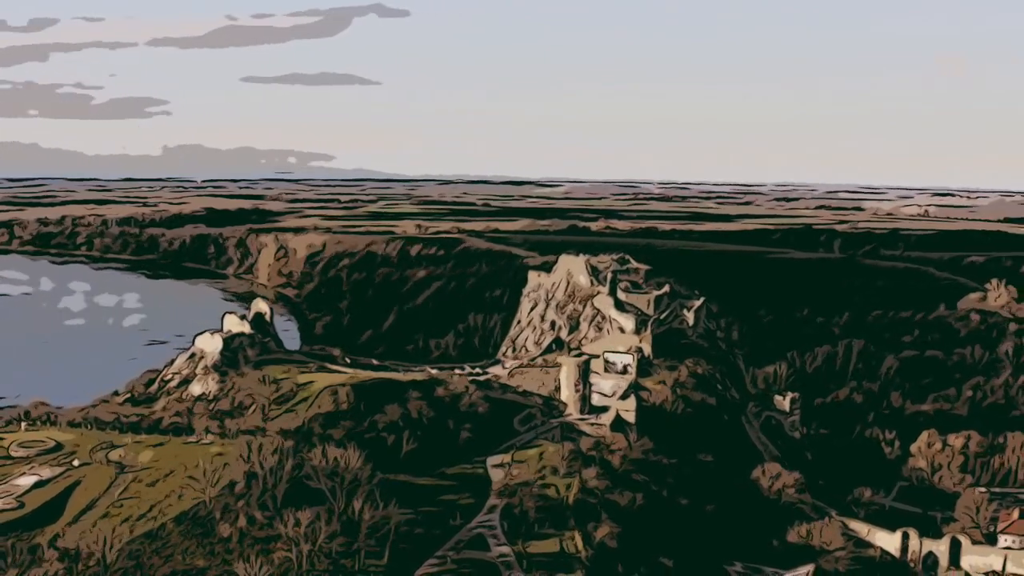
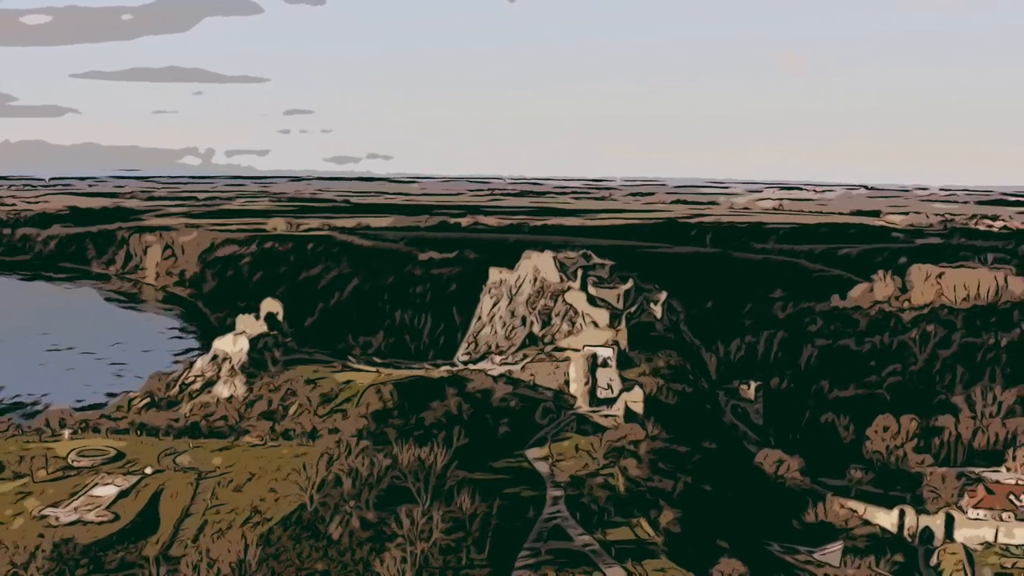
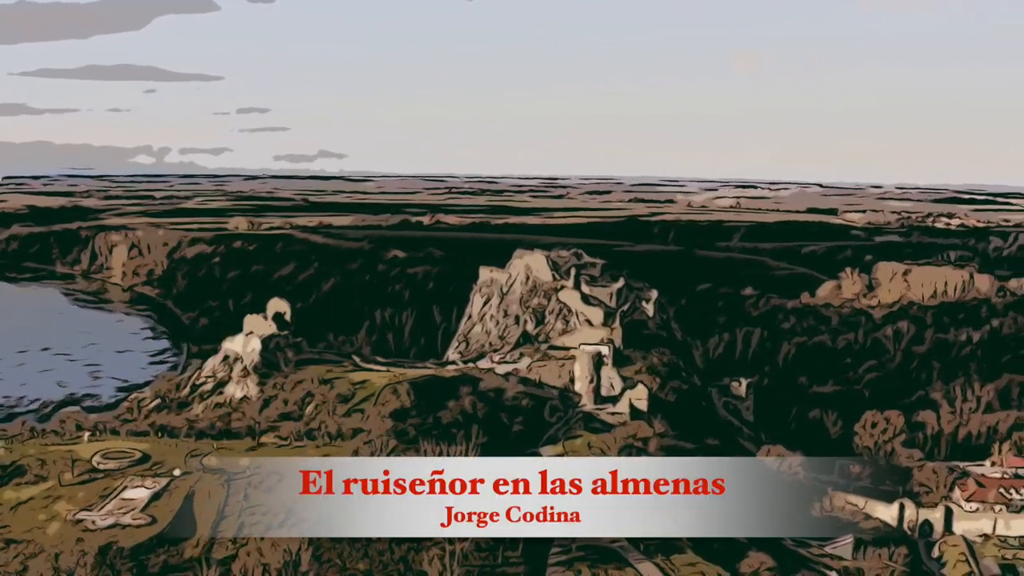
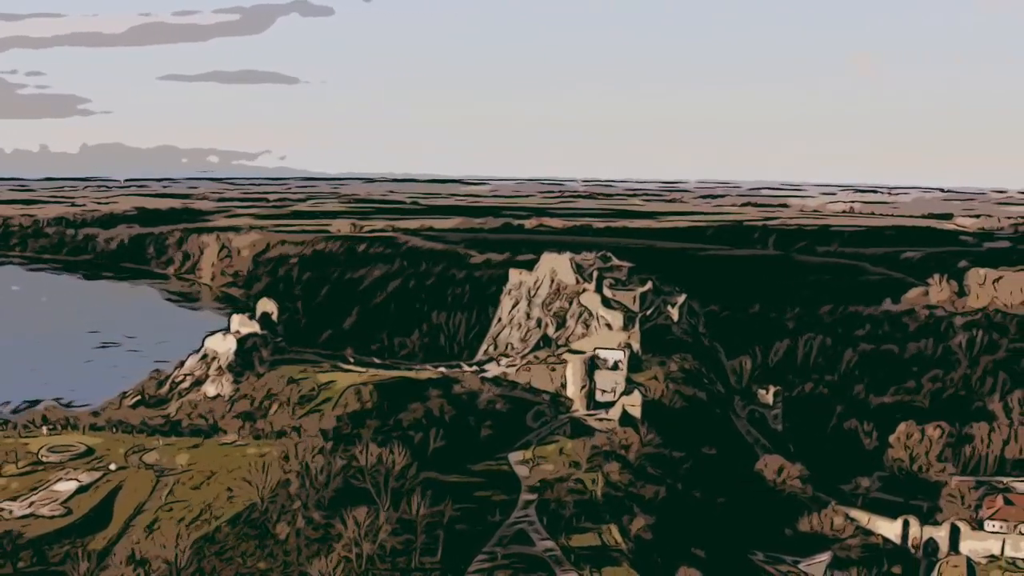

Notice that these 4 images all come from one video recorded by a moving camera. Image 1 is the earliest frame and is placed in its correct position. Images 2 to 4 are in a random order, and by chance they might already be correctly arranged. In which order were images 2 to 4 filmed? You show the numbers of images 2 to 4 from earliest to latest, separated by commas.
4, 2, 3
